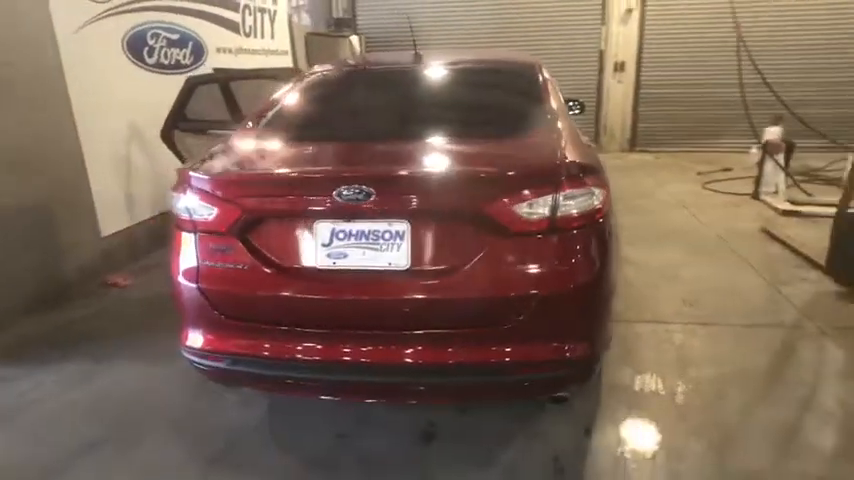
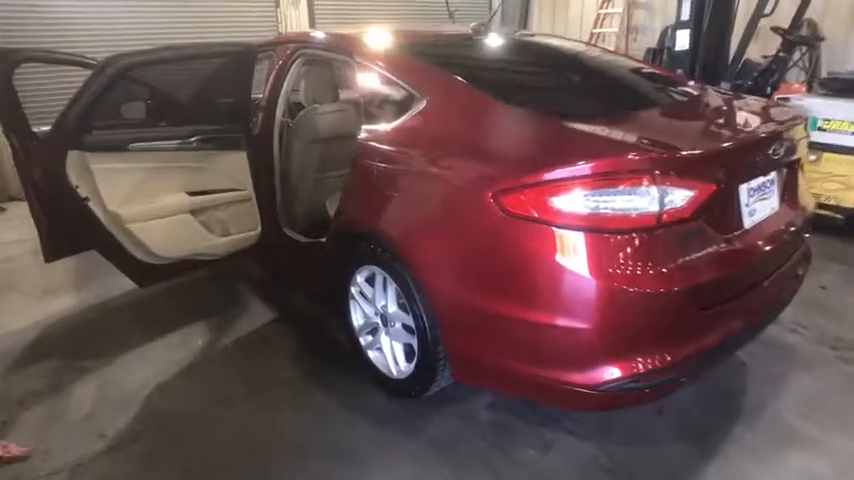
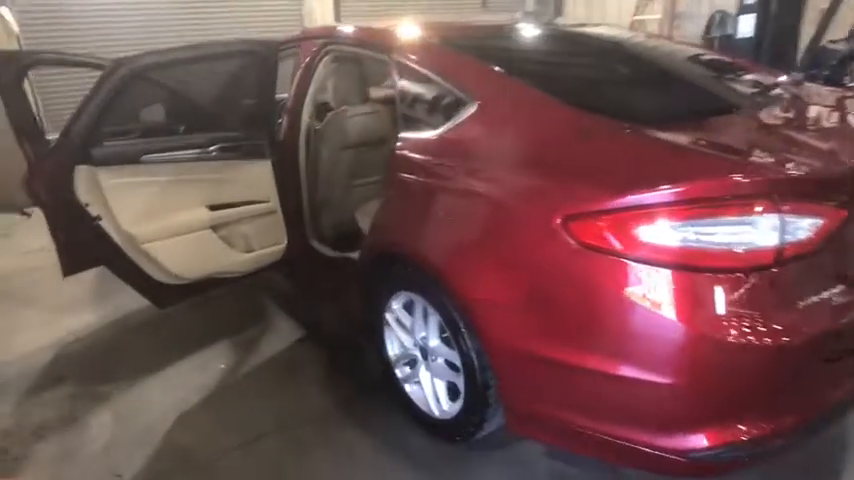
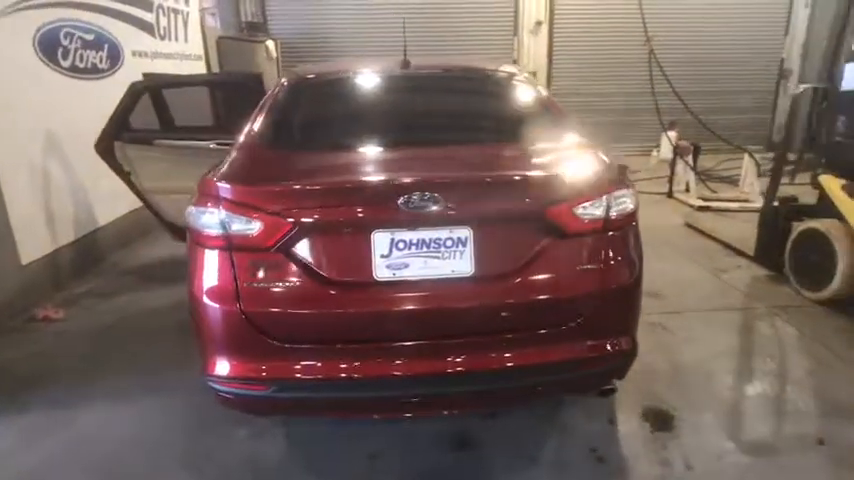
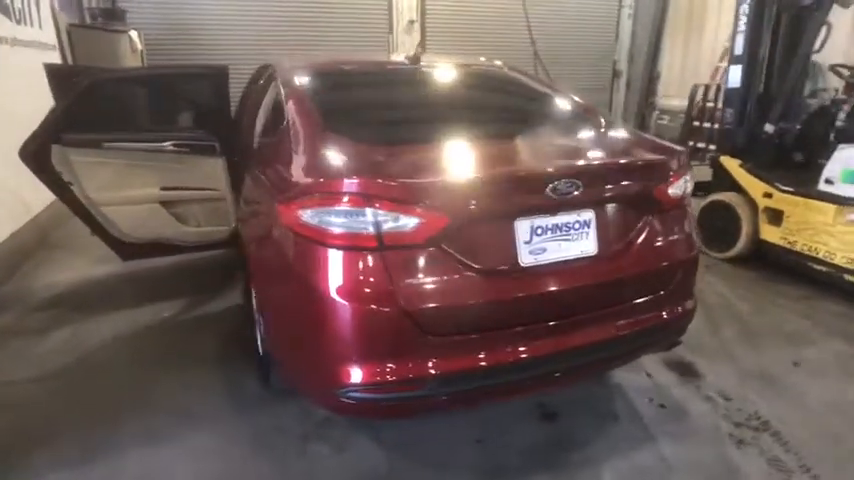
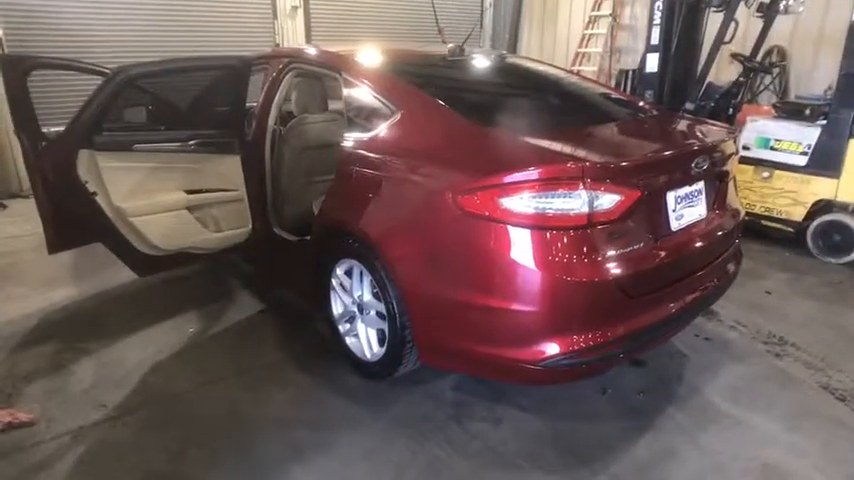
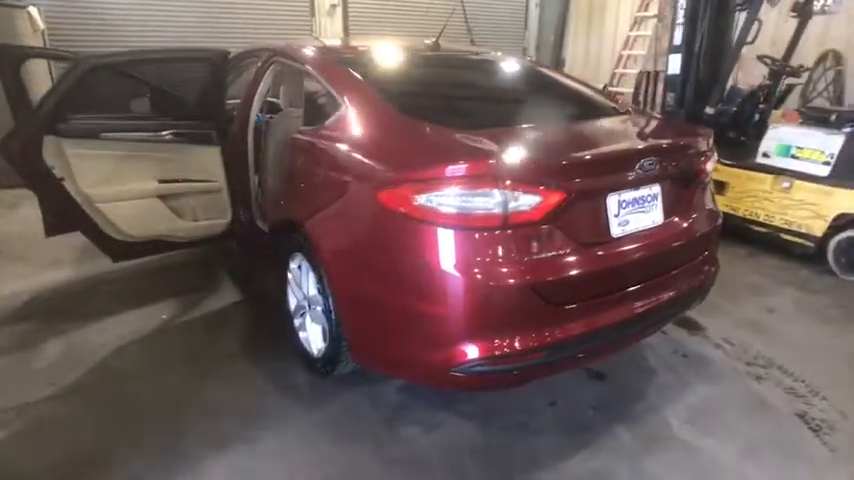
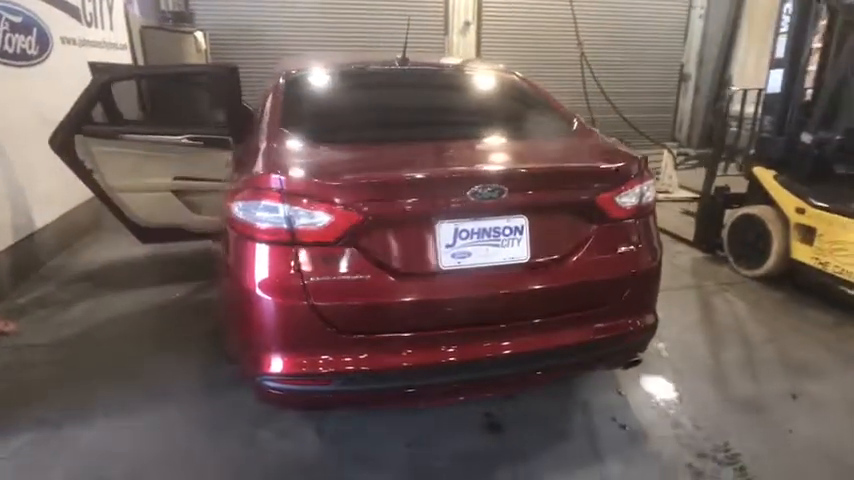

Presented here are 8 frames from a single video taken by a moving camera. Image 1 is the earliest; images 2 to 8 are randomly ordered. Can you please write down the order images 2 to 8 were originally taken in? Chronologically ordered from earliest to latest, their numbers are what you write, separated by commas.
4, 8, 5, 7, 6, 2, 3
